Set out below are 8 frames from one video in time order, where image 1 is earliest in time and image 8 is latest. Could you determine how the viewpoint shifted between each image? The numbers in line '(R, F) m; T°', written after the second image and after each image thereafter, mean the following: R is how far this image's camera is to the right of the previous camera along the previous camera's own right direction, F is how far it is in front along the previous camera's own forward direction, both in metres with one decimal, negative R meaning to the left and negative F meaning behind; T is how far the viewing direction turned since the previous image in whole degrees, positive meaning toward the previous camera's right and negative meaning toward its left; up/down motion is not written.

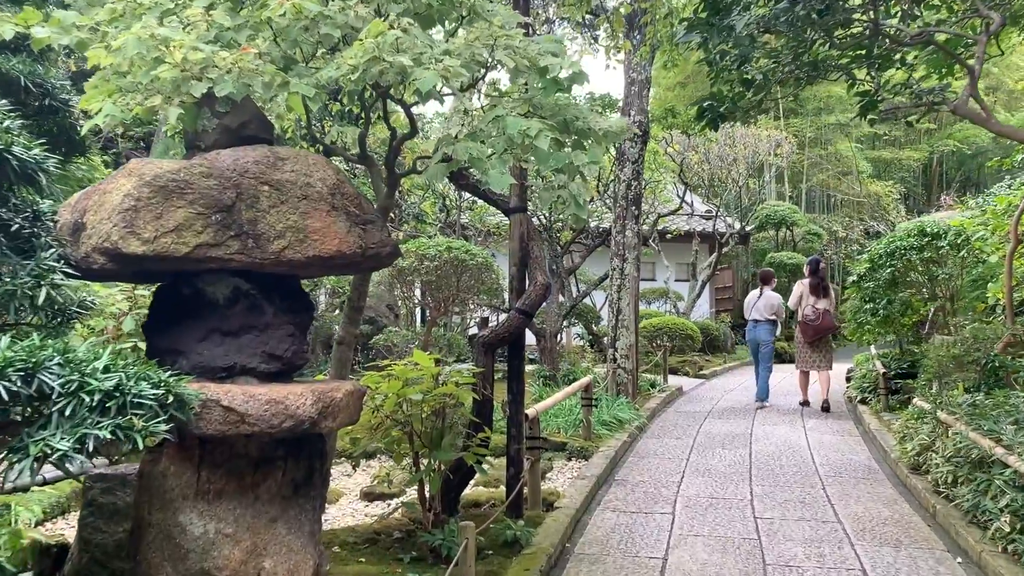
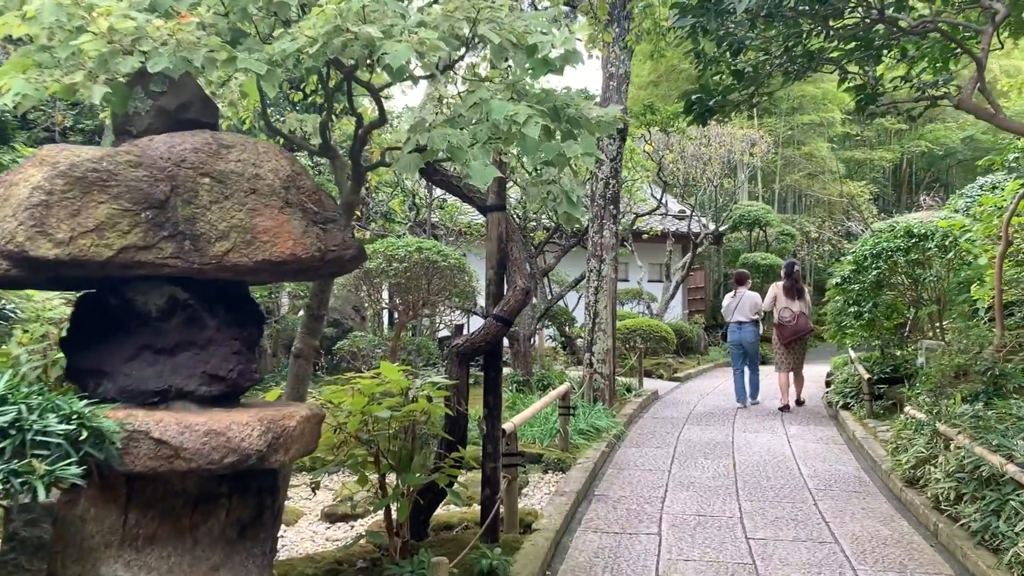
(0.0, +0.3) m; +2°
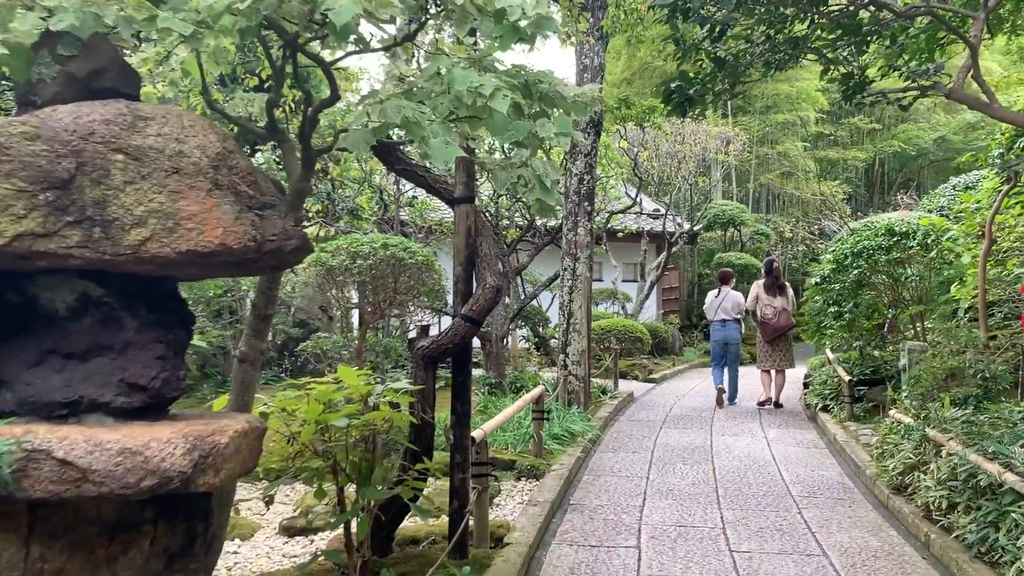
(0.0, +0.2) m; +2°
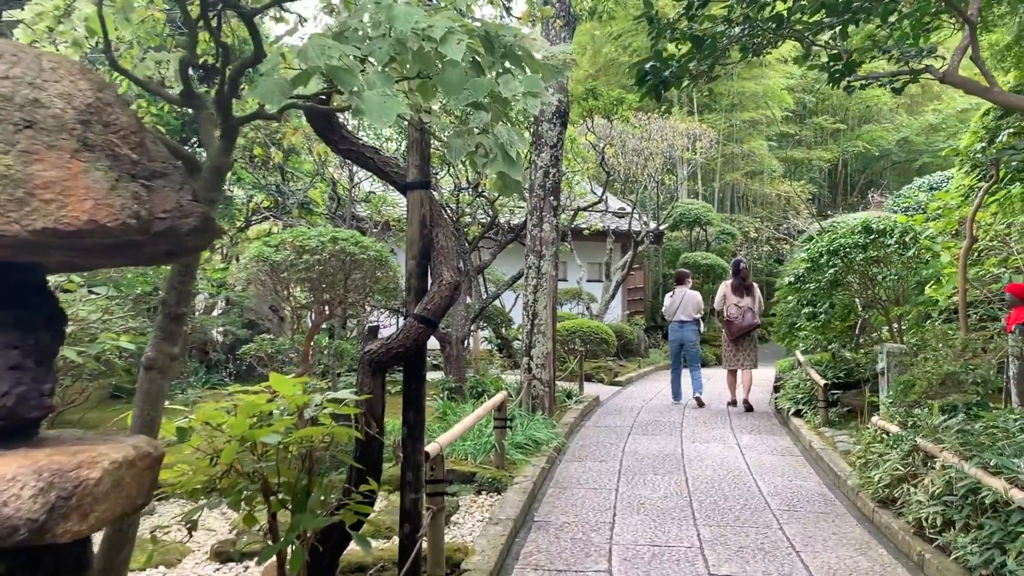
(0.0, +0.3) m; +2°
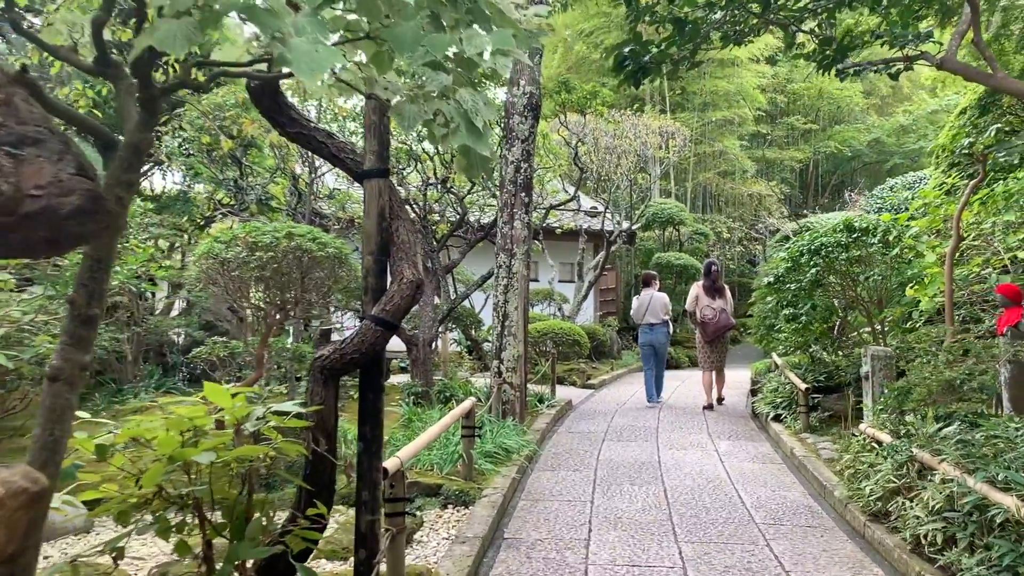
(0.0, +0.3) m; +2°
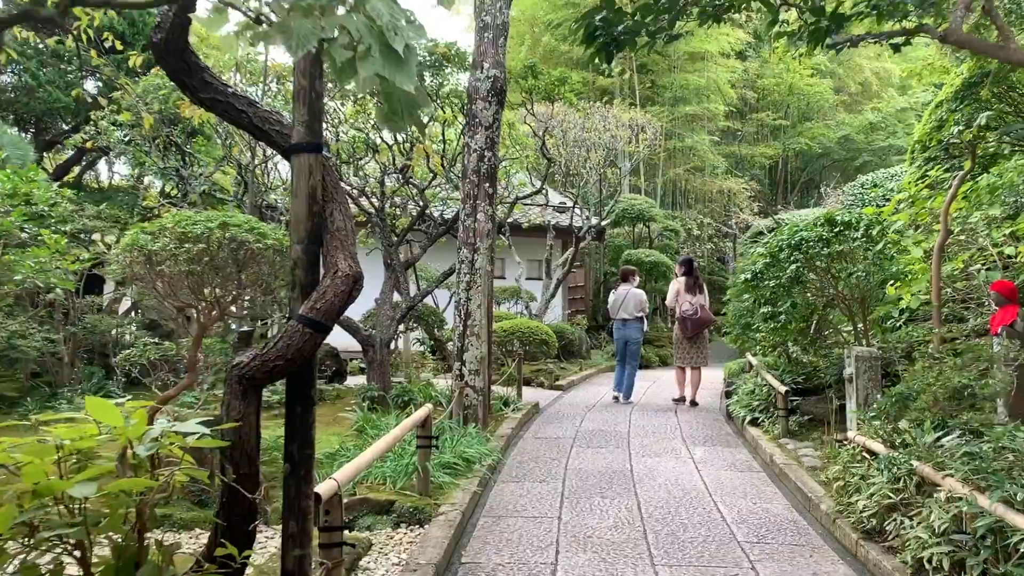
(0.0, +0.4) m; +2°
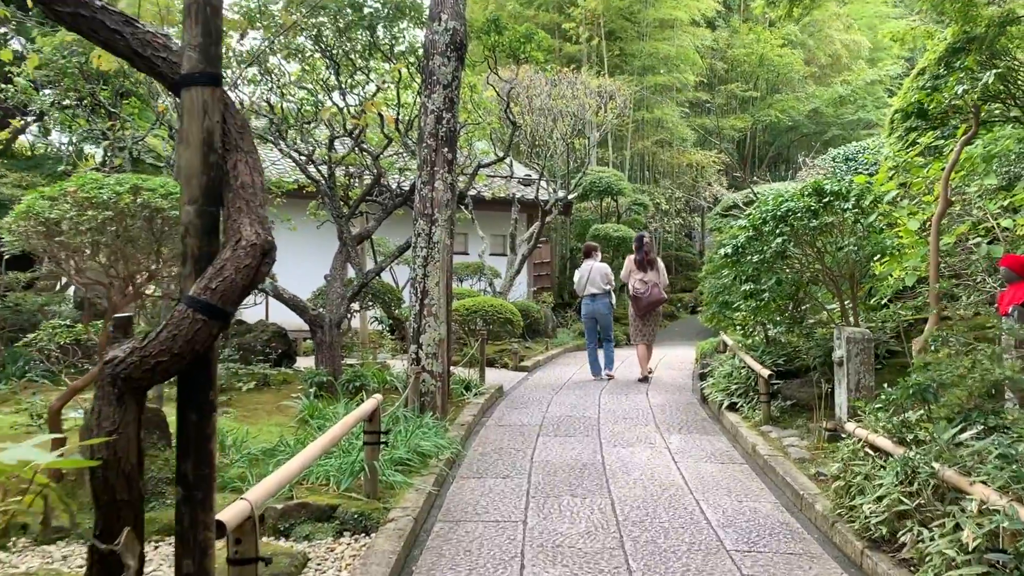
(0.0, +0.5) m; +2°
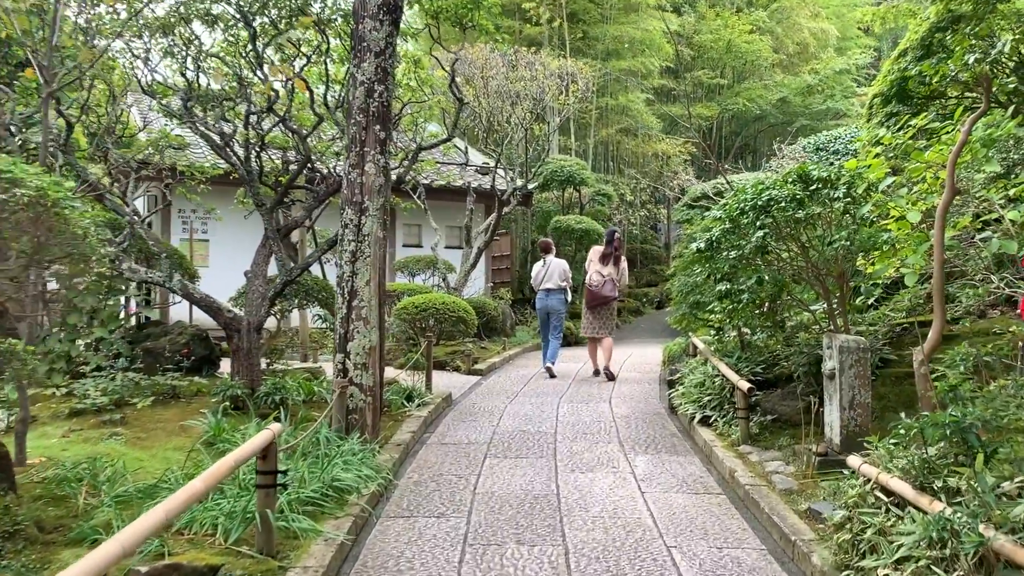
(+0.1, +0.7) m; +2°
